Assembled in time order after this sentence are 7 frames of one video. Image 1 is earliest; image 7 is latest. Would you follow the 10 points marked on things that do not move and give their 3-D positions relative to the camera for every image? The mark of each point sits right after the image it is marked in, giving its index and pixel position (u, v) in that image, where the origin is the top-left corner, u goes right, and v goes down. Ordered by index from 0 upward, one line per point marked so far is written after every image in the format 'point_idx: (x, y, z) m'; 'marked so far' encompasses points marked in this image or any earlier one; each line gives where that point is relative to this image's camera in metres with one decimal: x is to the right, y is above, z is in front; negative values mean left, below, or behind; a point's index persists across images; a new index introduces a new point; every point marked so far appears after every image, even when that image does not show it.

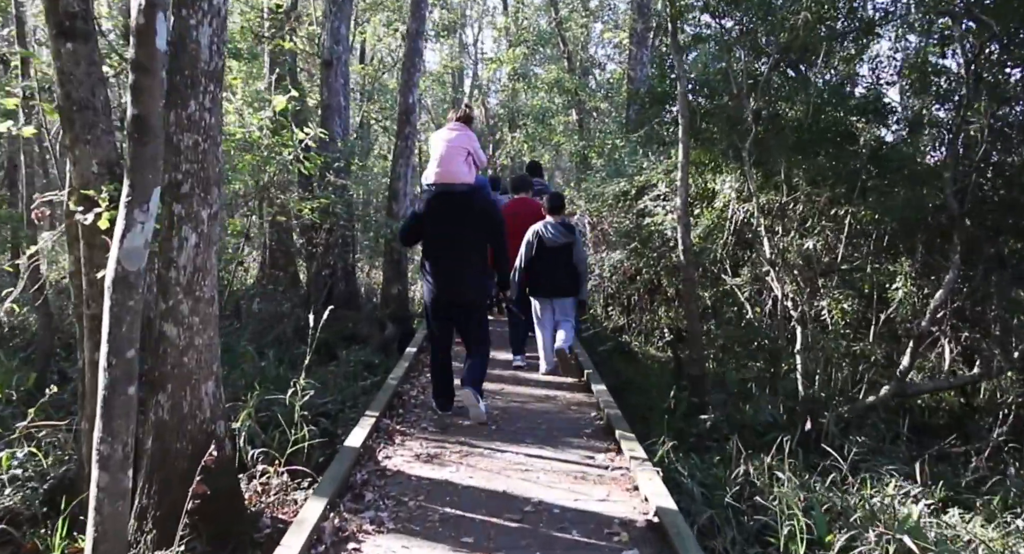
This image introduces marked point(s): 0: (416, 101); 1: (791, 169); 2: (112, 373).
0: (-1.4, +2.5, +11.6) m
1: (+2.7, +1.0, +7.9) m
2: (-1.7, -0.4, +3.4) m
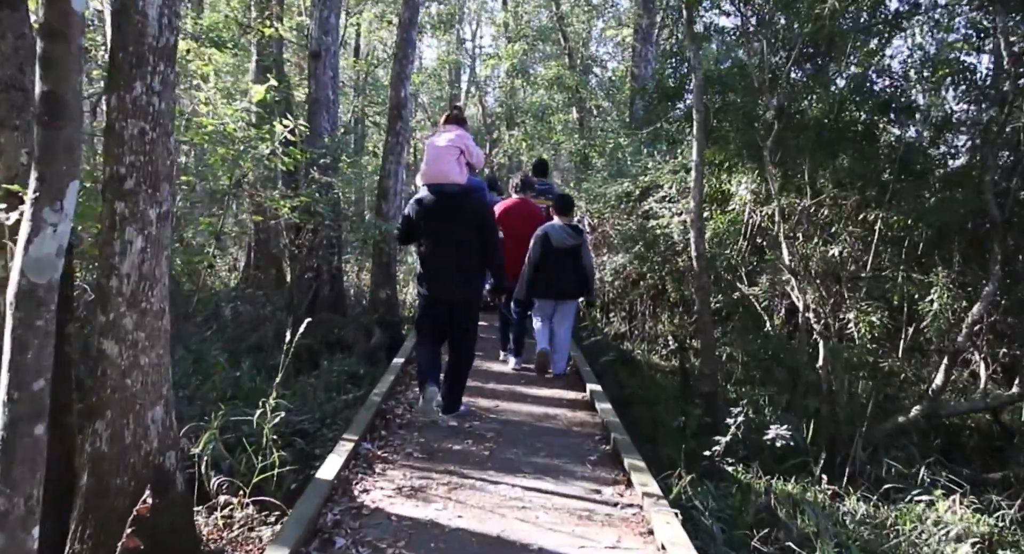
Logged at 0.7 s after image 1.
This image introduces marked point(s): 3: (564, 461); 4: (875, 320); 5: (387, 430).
0: (-1.4, +2.4, +10.9) m
1: (+2.7, +0.9, +7.2) m
2: (-1.7, -0.5, +2.8) m
3: (+0.4, -1.3, +5.6) m
4: (+3.1, -0.4, +6.9) m
5: (-1.0, -1.2, +6.2) m
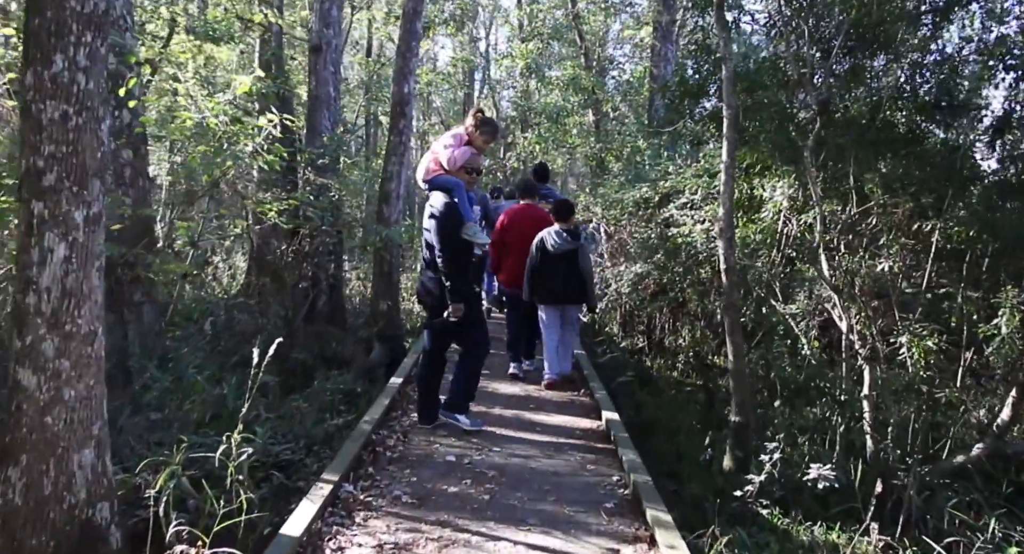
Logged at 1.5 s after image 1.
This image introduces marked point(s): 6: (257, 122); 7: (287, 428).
0: (-1.2, +2.3, +10.2) m
1: (+2.8, +0.8, +6.4) m
2: (-1.7, -0.5, +2.0) m
3: (+0.4, -1.4, +4.8) m
4: (+3.1, -0.5, +6.1) m
5: (-0.9, -1.3, +5.4) m
6: (-2.3, +1.4, +7.2) m
7: (-1.9, -1.3, +6.9) m
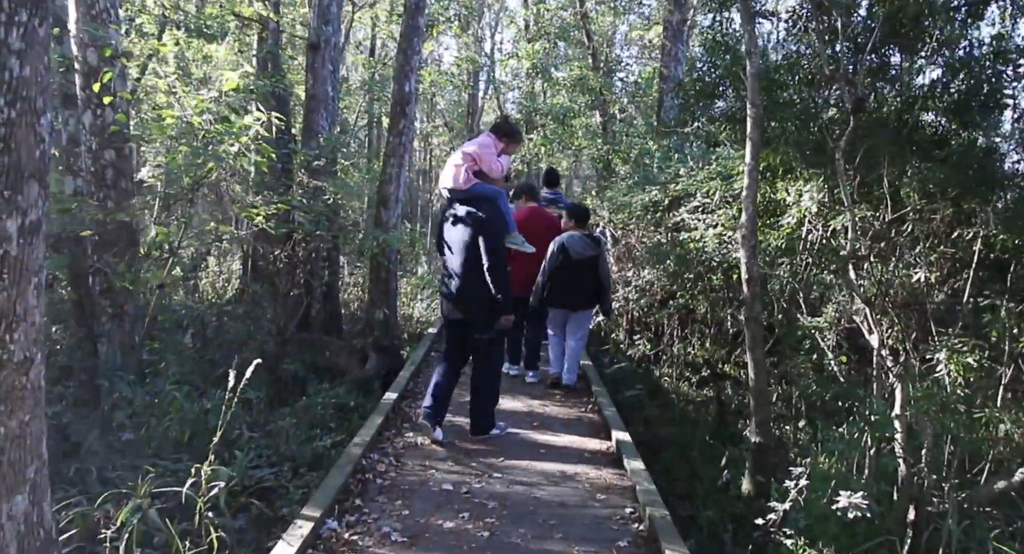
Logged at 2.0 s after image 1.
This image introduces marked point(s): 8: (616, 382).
0: (-1.2, +2.2, +9.7) m
1: (+2.8, +0.7, +5.9) m
2: (-1.7, -0.6, +1.6) m
3: (+0.4, -1.4, +4.3) m
4: (+3.1, -0.6, +5.6) m
5: (-0.9, -1.3, +5.0) m
6: (-2.2, +1.3, +6.8) m
7: (-1.9, -1.4, +6.5) m
8: (+1.3, -1.3, +10.2) m
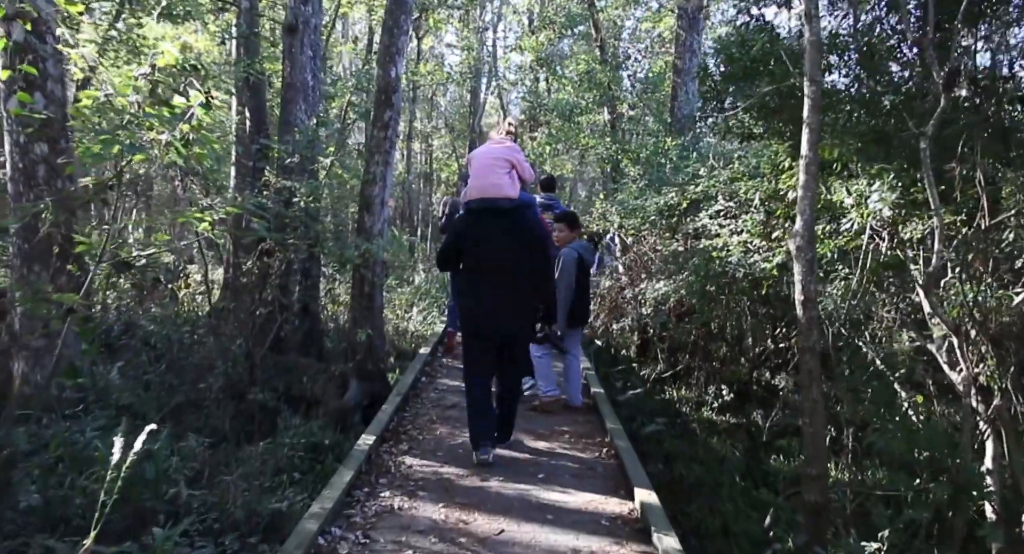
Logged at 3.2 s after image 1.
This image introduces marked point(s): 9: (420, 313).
0: (-1.2, +2.1, +8.5) m
1: (+2.8, +0.6, +4.7) m
2: (-1.7, -0.7, +0.4) m
3: (+0.4, -1.6, +3.1) m
4: (+3.1, -0.7, +4.3) m
5: (-0.9, -1.5, +3.8) m
6: (-2.2, +1.2, +5.6) m
7: (-1.9, -1.5, +5.3) m
8: (+1.3, -1.5, +9.0) m
9: (-1.6, -0.6, +14.2) m
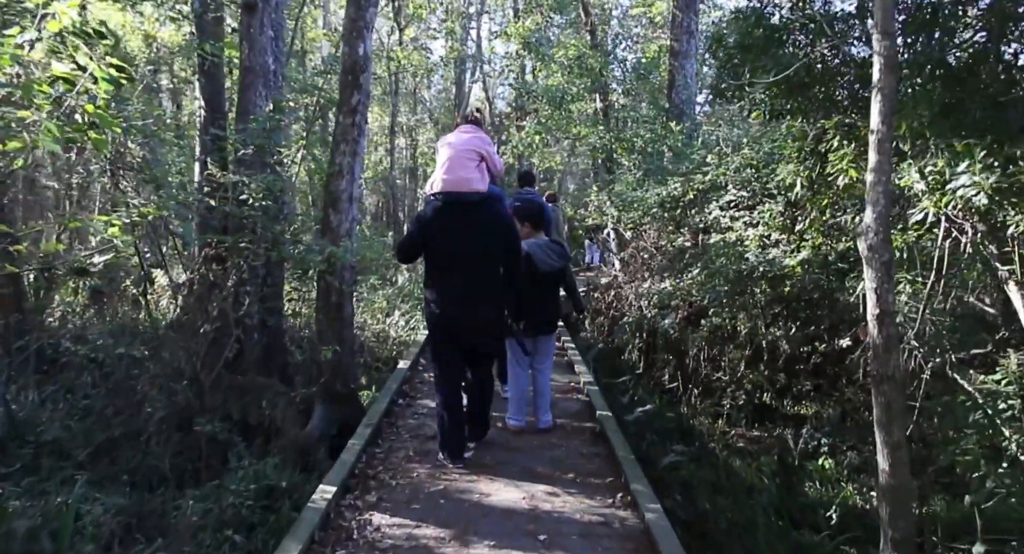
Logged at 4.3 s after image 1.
0: (-1.3, +2.0, +7.4) m
1: (+2.8, +0.6, +3.7) m
2: (-1.7, -0.8, -0.8) m
3: (+0.4, -1.6, +2.0) m
4: (+3.1, -0.7, +3.3) m
5: (-0.9, -1.5, +2.7) m
6: (-2.3, +1.1, +4.4) m
7: (-1.9, -1.6, +4.1) m
8: (+1.3, -1.5, +7.9) m
9: (-1.8, -0.6, +13.1) m
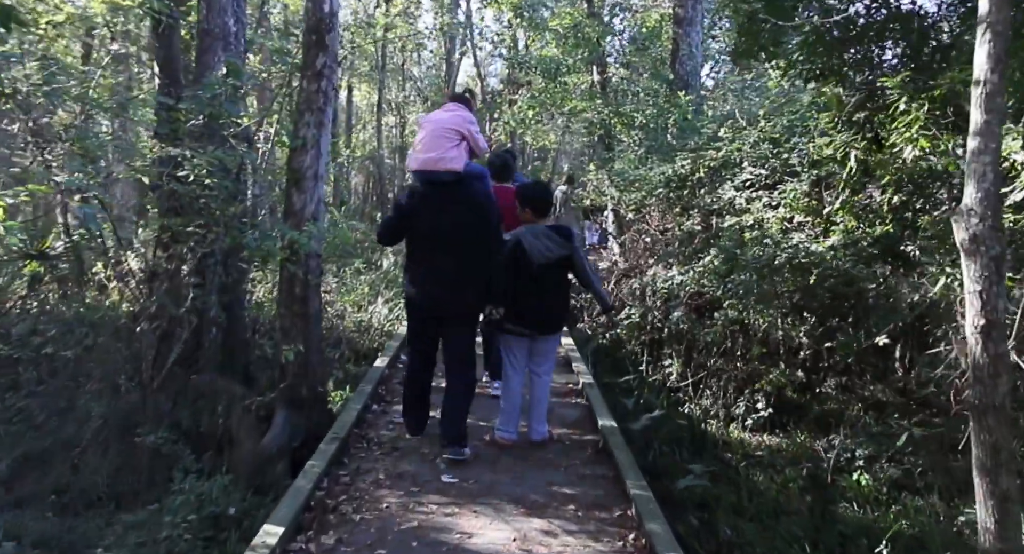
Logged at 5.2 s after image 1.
0: (-1.4, +2.1, +6.4) m
1: (+2.7, +0.6, +2.7) m
2: (-1.7, -0.9, -1.7) m
3: (+0.4, -1.7, +1.1) m
4: (+3.1, -0.7, +2.4) m
5: (-0.9, -1.6, +1.7) m
6: (-2.4, +1.1, +3.4) m
7: (-2.0, -1.6, +3.2) m
8: (+1.2, -1.4, +7.0) m
9: (-1.9, -0.4, +12.1) m
